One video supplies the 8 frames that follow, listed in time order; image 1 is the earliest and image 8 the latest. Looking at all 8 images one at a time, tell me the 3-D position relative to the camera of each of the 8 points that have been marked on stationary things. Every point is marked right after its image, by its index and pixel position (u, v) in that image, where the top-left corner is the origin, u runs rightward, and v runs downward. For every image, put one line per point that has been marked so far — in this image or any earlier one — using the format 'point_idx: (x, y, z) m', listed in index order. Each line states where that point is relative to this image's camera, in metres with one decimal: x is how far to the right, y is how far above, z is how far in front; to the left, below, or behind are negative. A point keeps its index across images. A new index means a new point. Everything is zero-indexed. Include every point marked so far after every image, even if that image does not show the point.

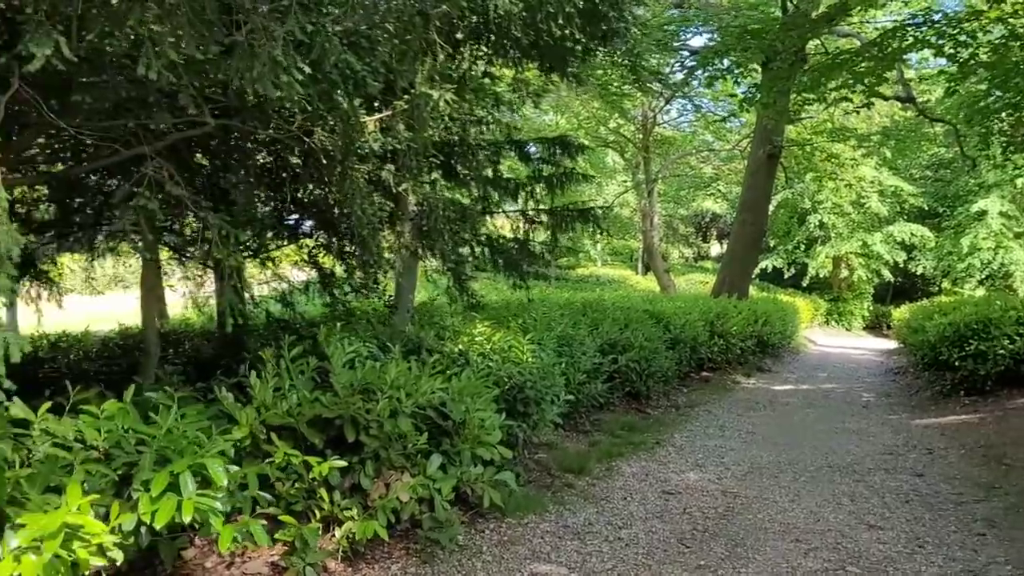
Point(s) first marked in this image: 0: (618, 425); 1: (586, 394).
0: (+0.8, -1.1, +7.0) m
1: (+0.6, -0.8, +6.8) m
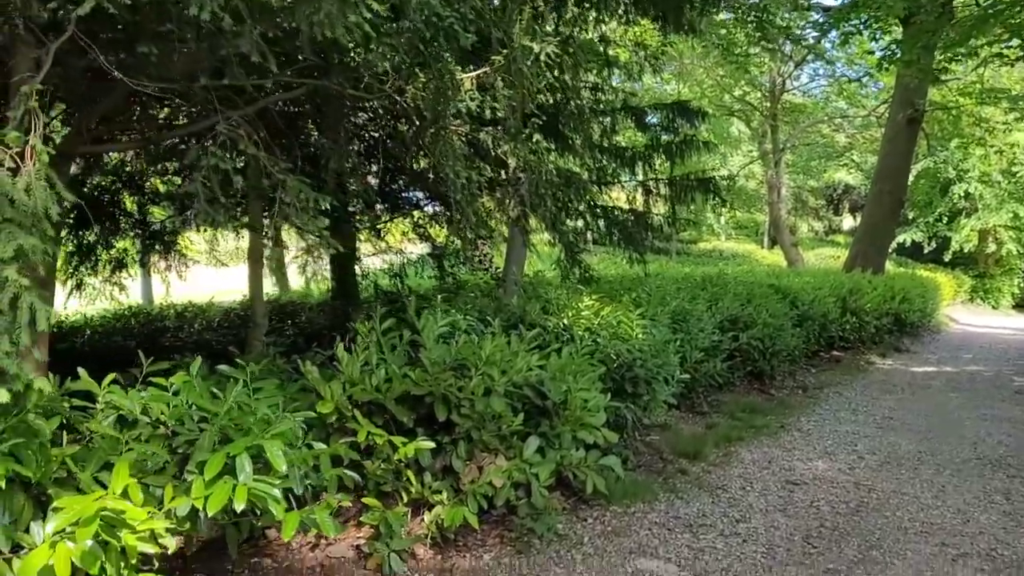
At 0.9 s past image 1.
0: (+1.7, -0.9, +6.6) m
1: (+1.4, -0.6, +6.3) m
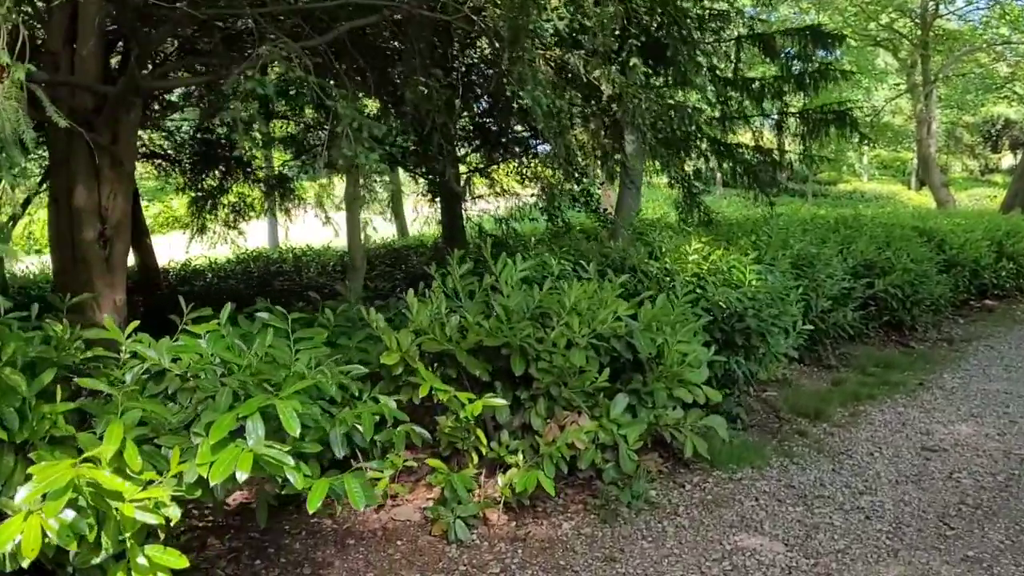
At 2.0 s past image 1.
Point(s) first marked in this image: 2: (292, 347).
0: (+2.4, -0.5, +6.0) m
1: (+2.1, -0.2, +5.8) m
2: (-0.6, -0.2, +2.3) m
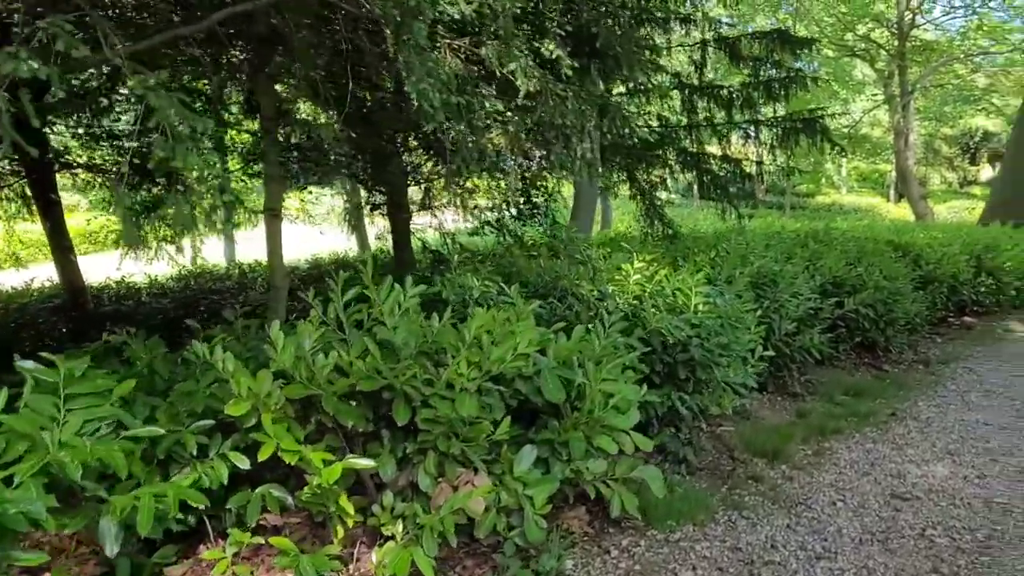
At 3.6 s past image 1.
0: (+2.0, -0.6, +5.5) m
1: (+1.7, -0.3, +5.3) m
2: (-0.9, -0.2, +1.8) m
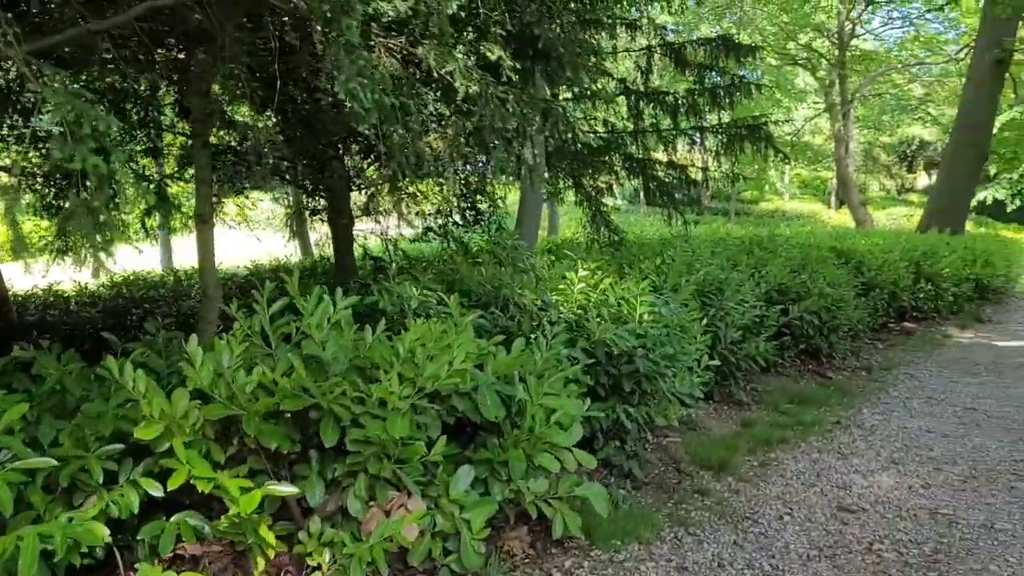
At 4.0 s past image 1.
0: (+1.7, -0.7, +5.4) m
1: (+1.4, -0.4, +5.2) m
2: (-1.0, -0.3, +1.6) m
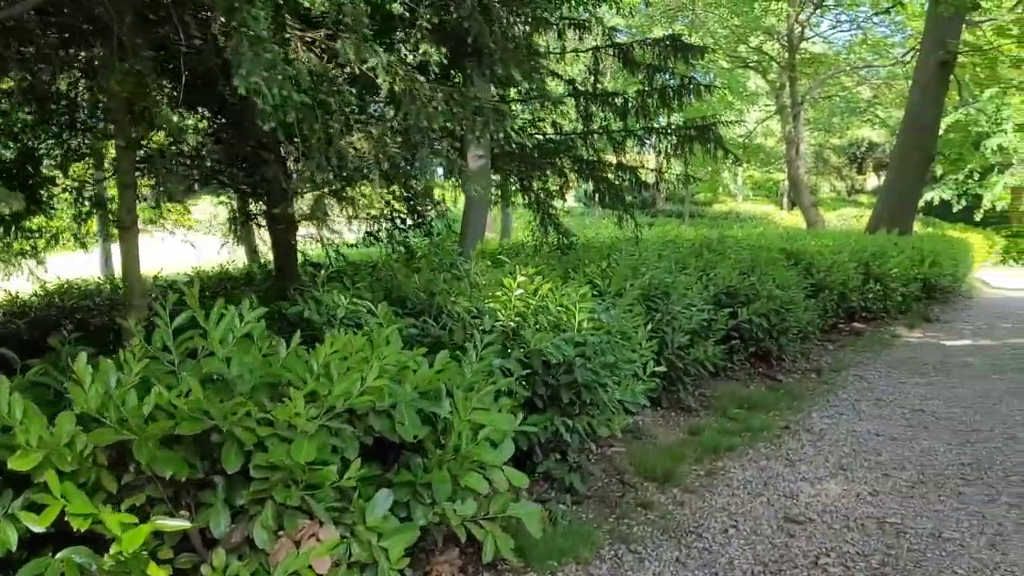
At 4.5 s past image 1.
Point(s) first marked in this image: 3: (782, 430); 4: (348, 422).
0: (+1.3, -0.7, +5.3) m
1: (+1.0, -0.4, +5.1) m
2: (-1.2, -0.3, +1.4) m
3: (+1.5, -0.8, +4.9) m
4: (-0.4, -0.3, +2.3) m
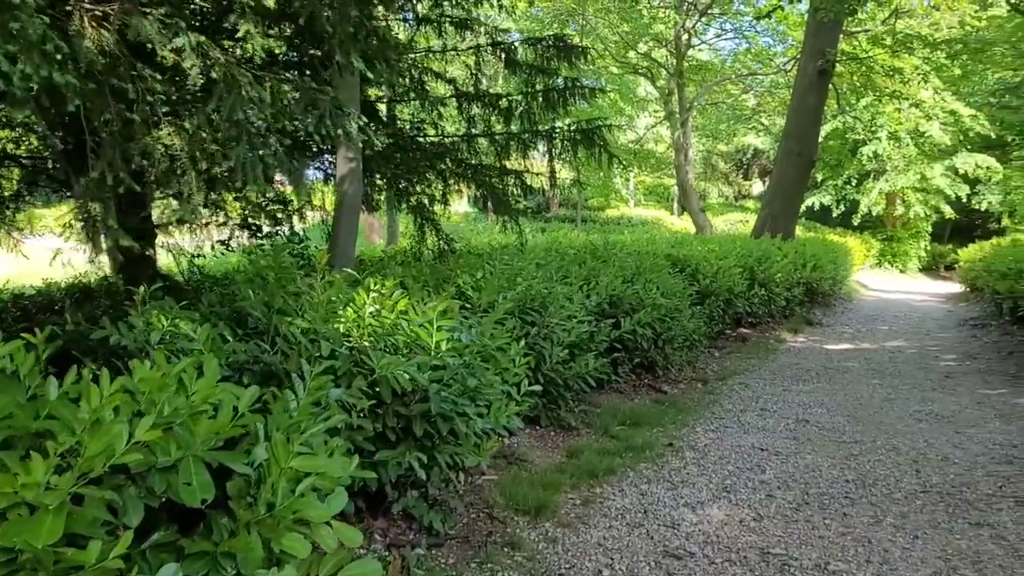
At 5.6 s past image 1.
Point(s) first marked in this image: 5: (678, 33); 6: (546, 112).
0: (+0.6, -0.7, +5.1) m
1: (+0.3, -0.5, +4.8) m
2: (-1.5, -0.4, +0.9) m
3: (+0.8, -0.8, +4.7) m
4: (-0.8, -0.4, +1.8) m
5: (+3.0, +4.7, +16.0) m
6: (+0.2, +1.5, +7.2) m
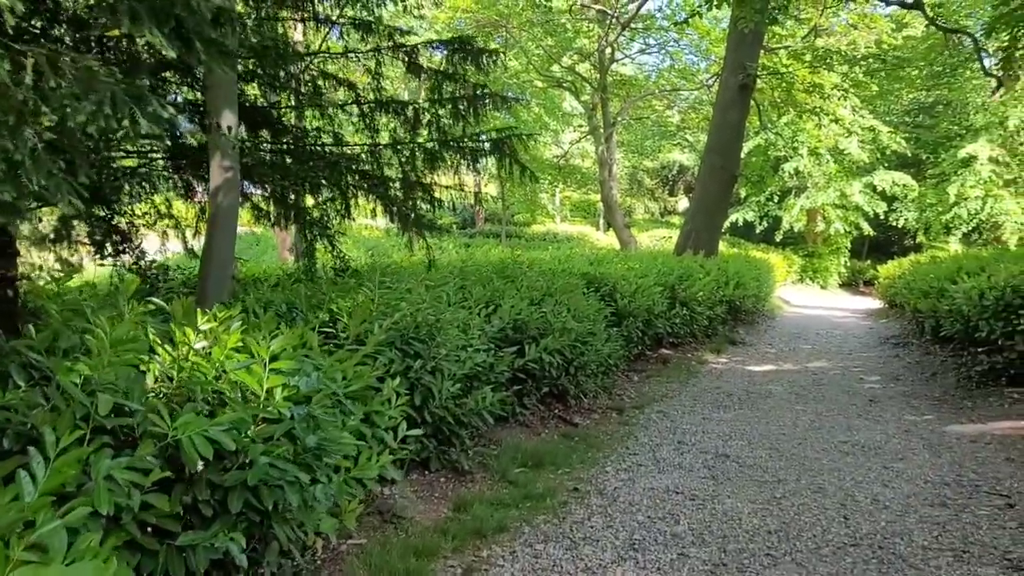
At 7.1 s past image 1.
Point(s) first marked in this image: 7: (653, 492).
0: (0.0, -0.9, +4.5) m
1: (-0.2, -0.6, +4.2) m
2: (-1.7, -0.4, +0.2) m
3: (+0.3, -1.0, +4.1) m
4: (-1.1, -0.5, +1.2) m
5: (+1.5, +4.3, +15.6) m
6: (-0.5, +1.3, +6.7) m
7: (+0.7, -1.0, +4.3) m
